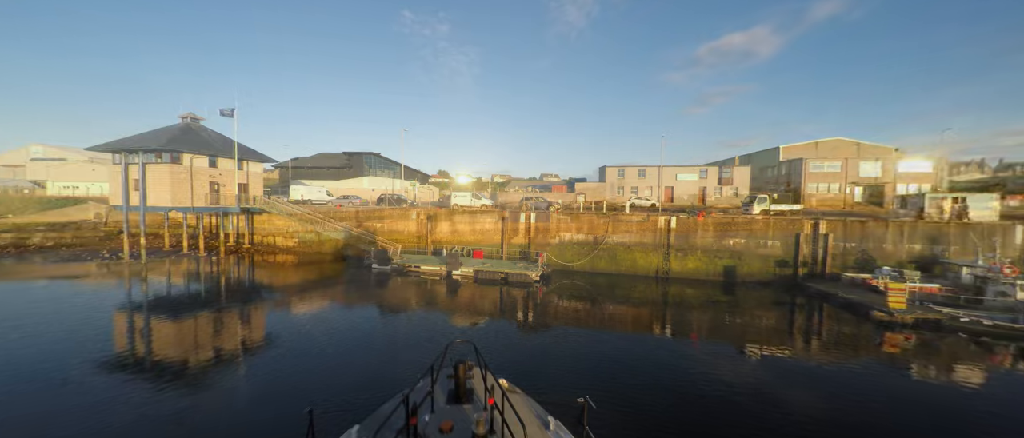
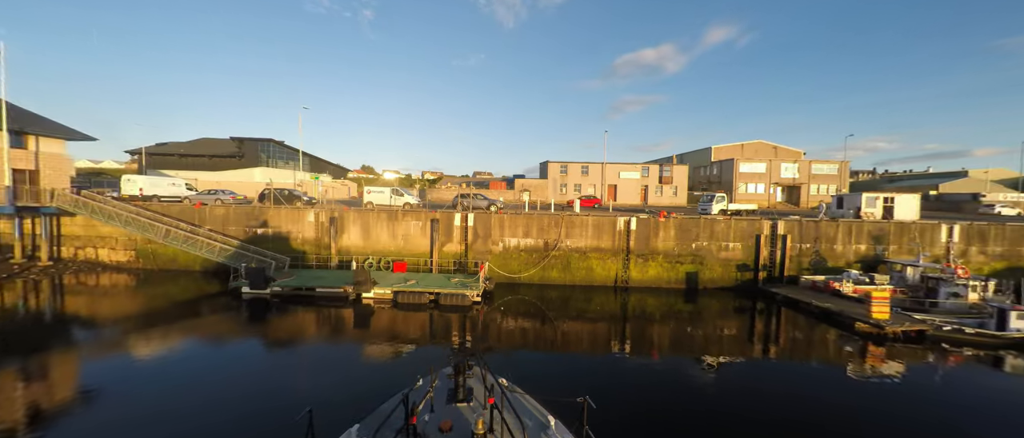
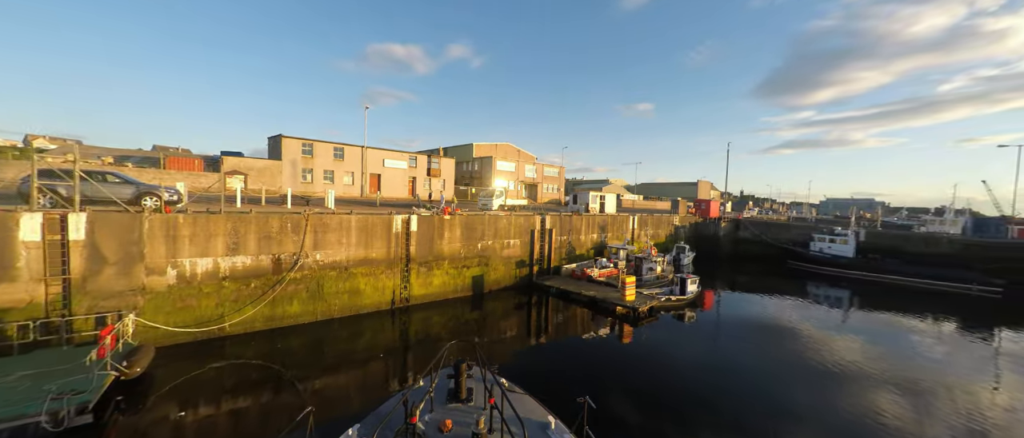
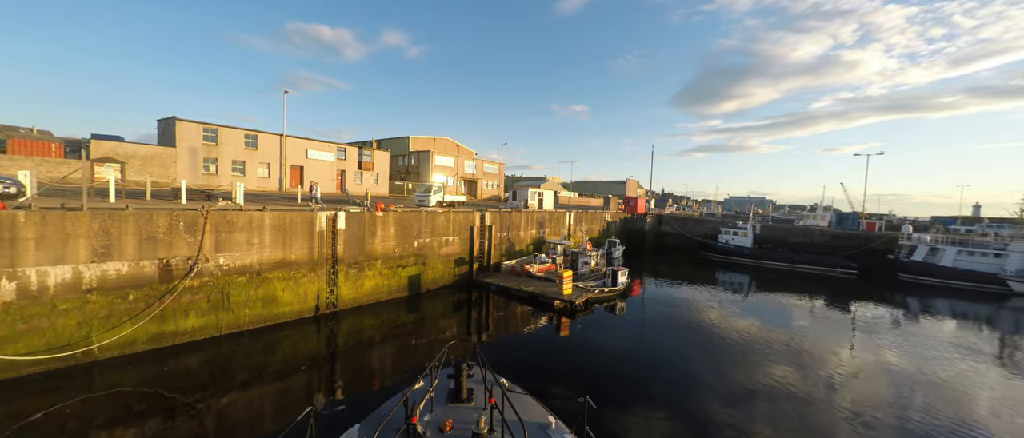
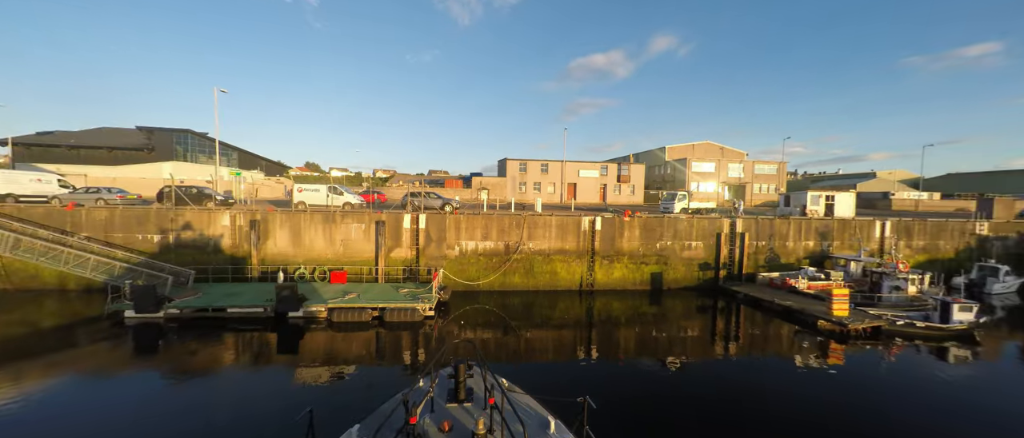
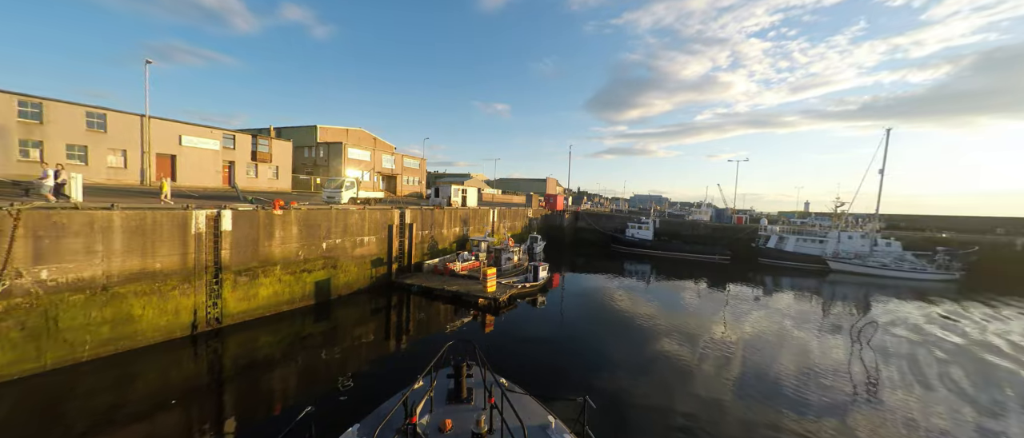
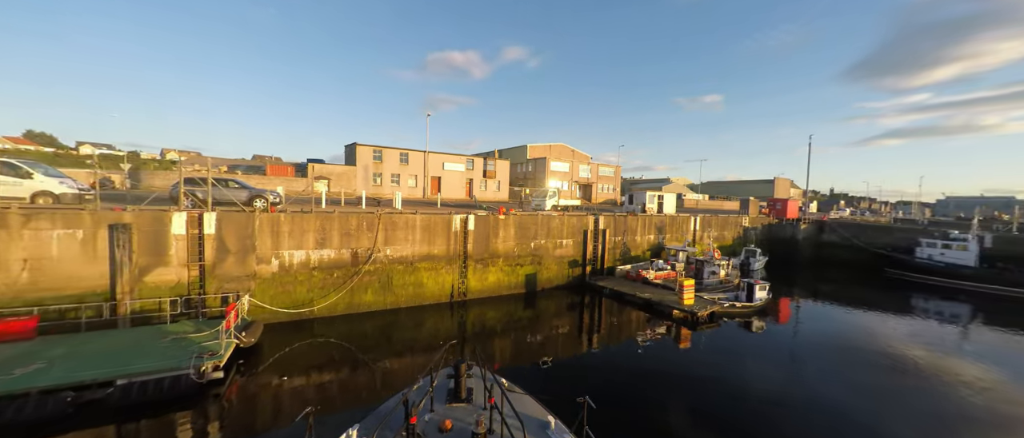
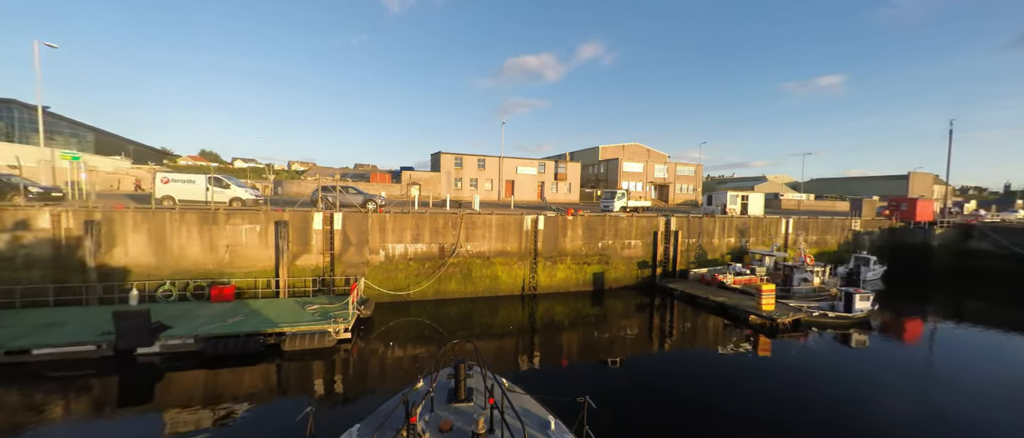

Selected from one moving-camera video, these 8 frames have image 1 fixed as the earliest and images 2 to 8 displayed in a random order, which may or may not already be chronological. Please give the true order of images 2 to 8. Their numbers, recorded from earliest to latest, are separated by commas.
2, 5, 8, 7, 3, 4, 6
